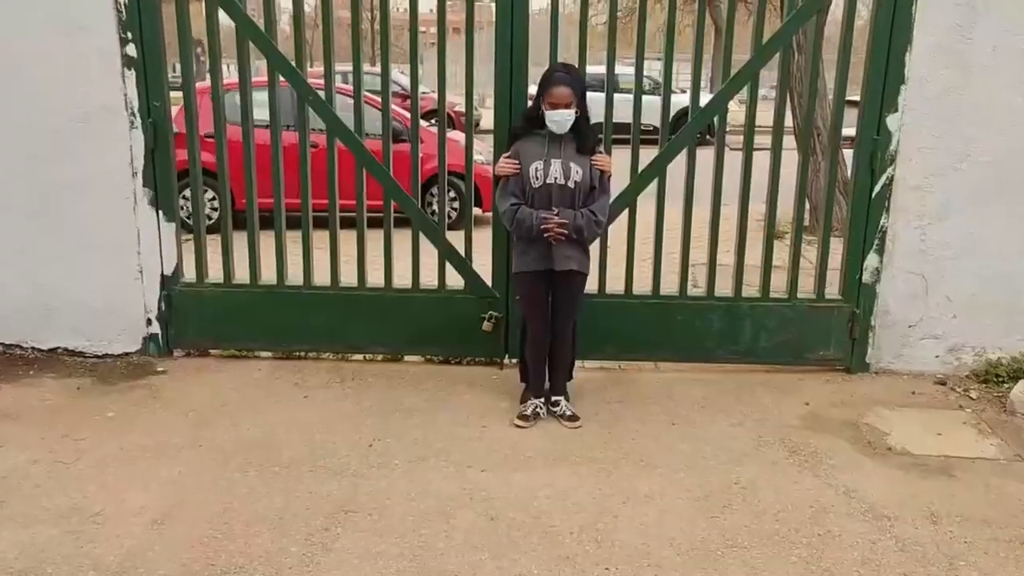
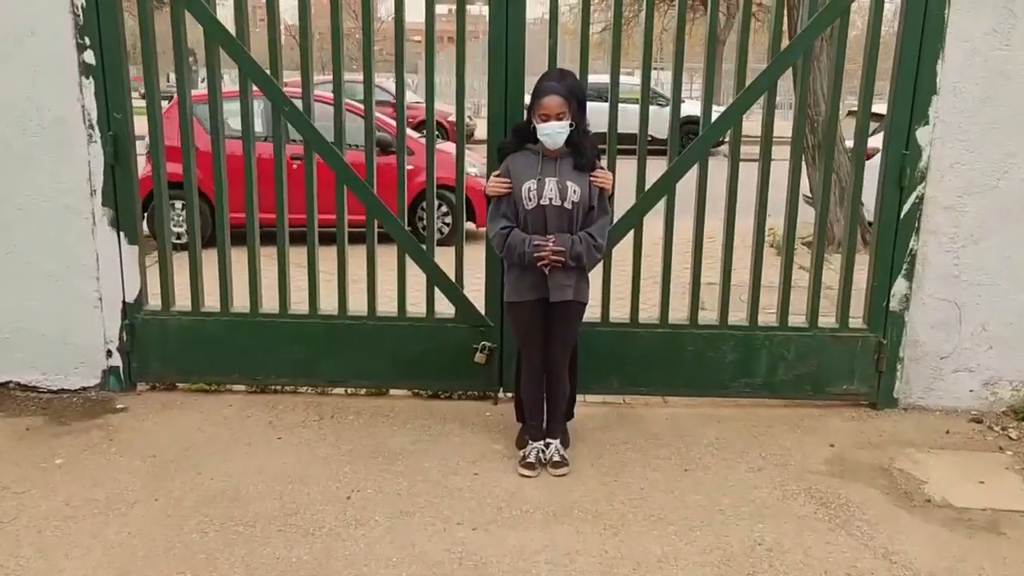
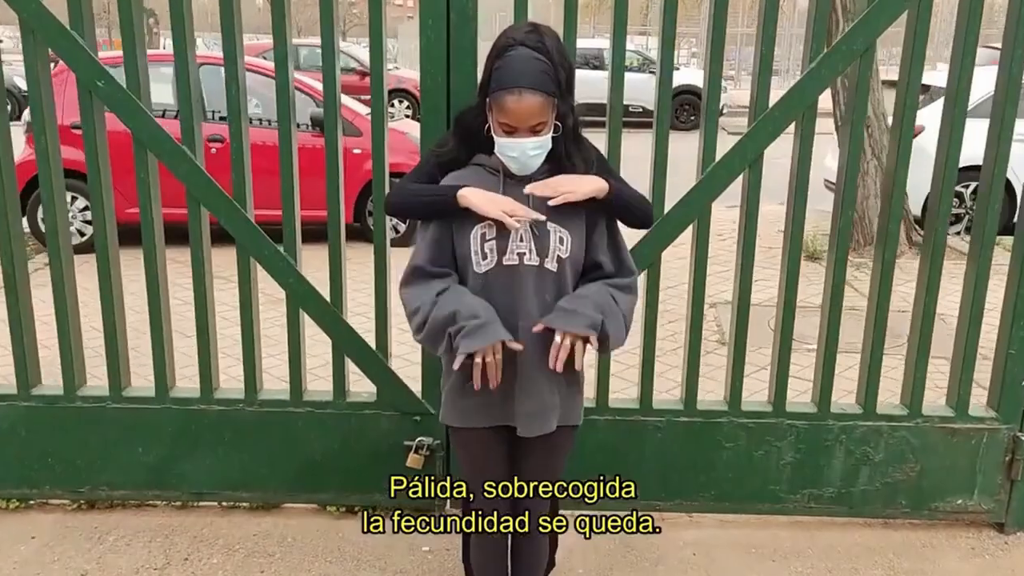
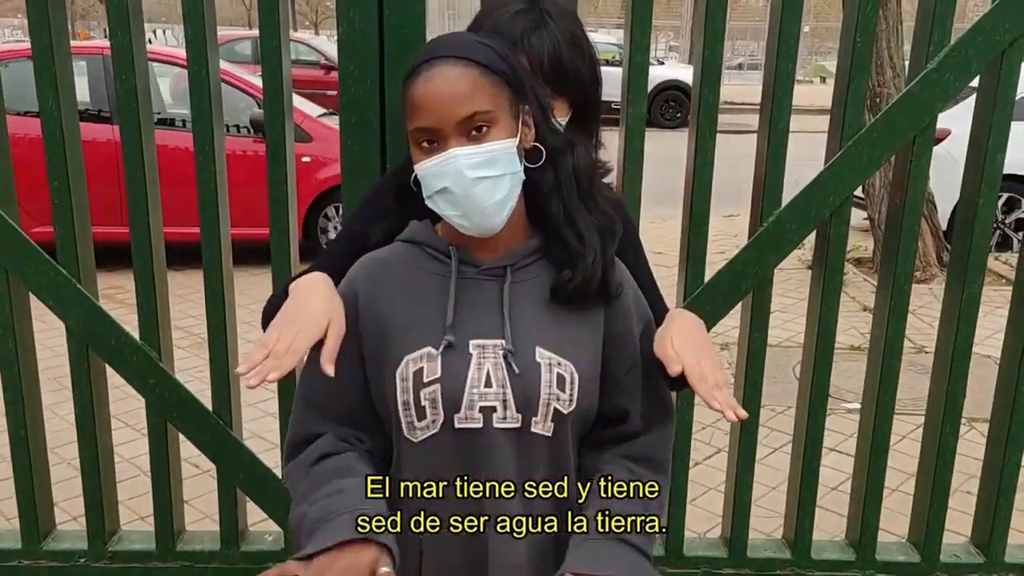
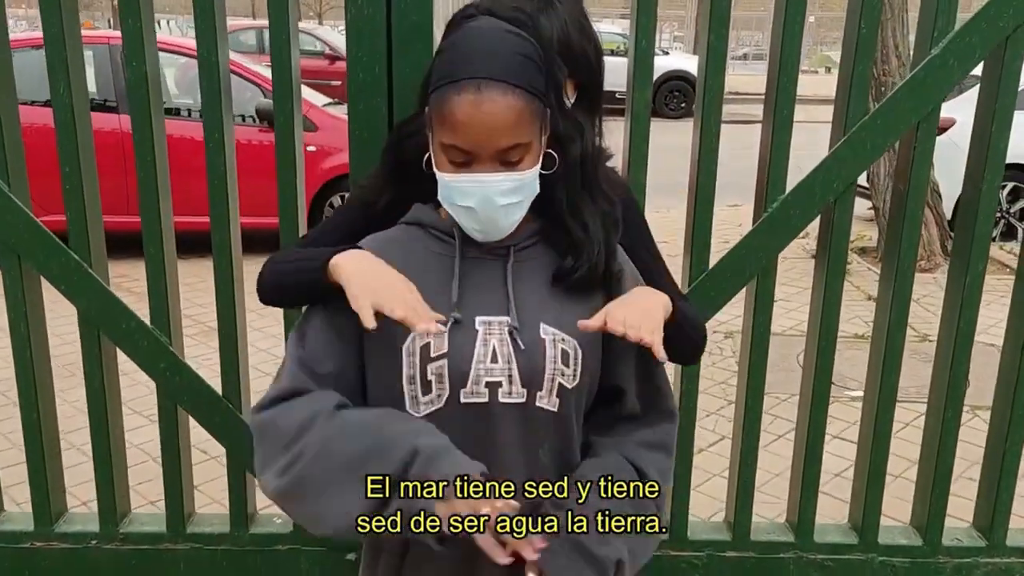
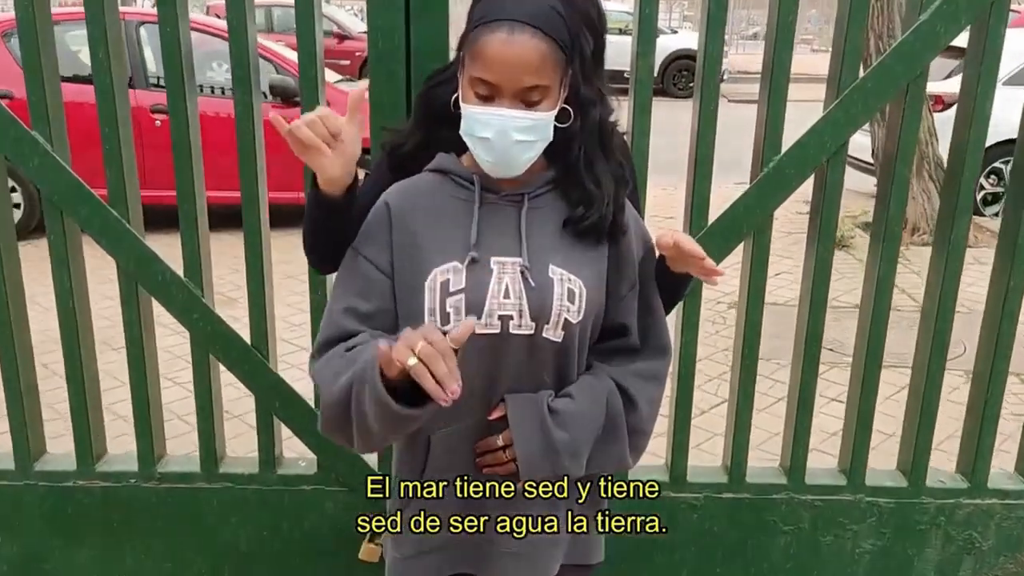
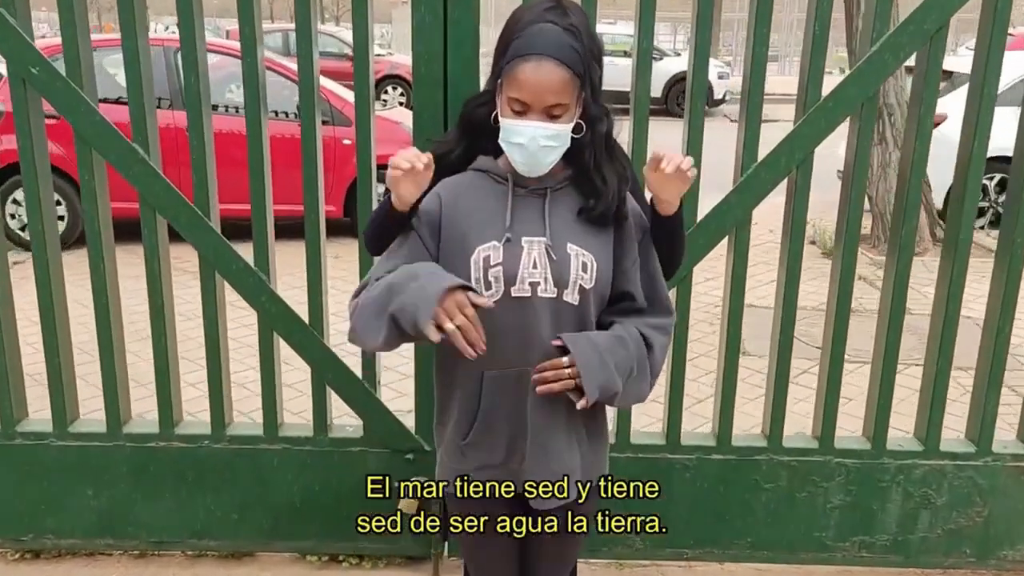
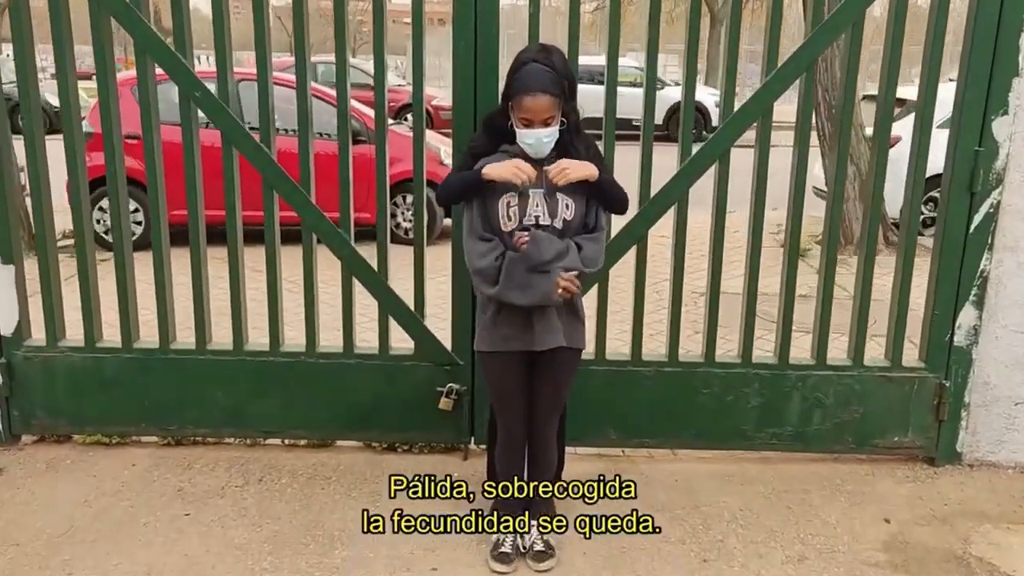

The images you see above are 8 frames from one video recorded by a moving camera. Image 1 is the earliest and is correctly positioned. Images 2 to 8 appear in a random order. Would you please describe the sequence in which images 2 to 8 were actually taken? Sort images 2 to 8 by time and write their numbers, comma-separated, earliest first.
2, 8, 3, 7, 6, 5, 4
